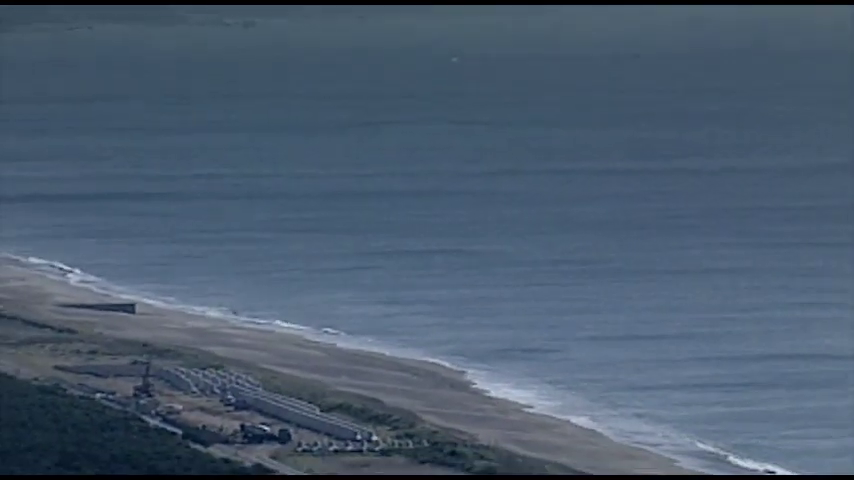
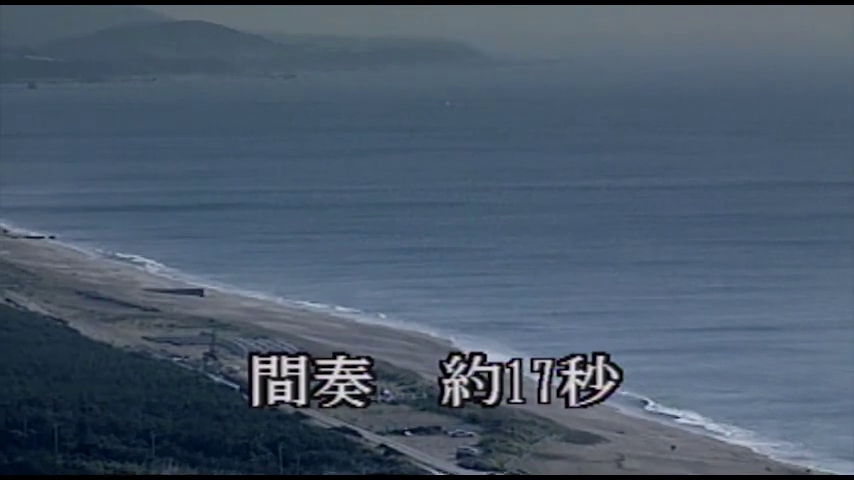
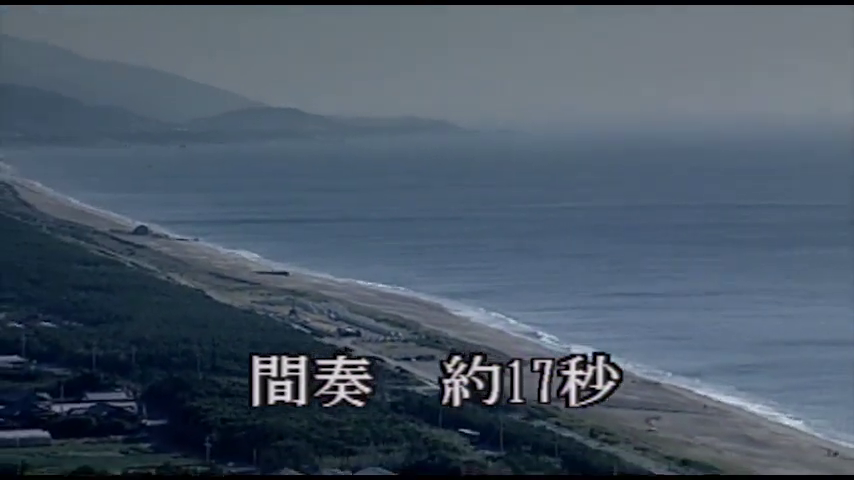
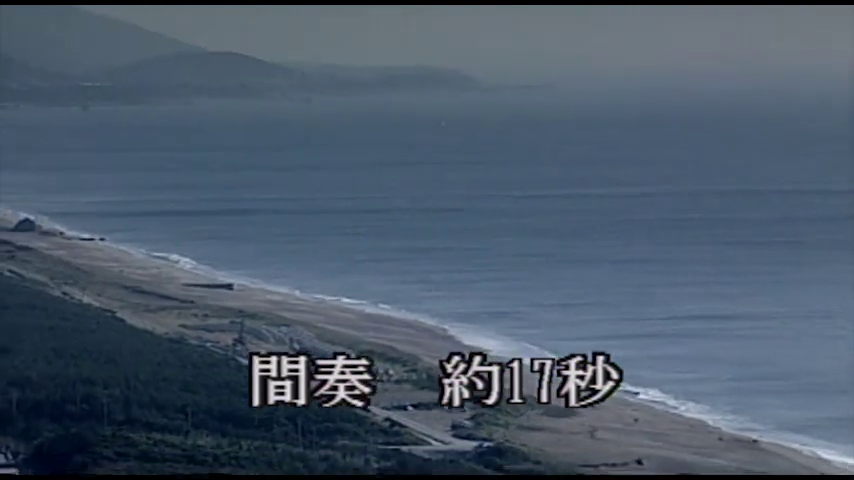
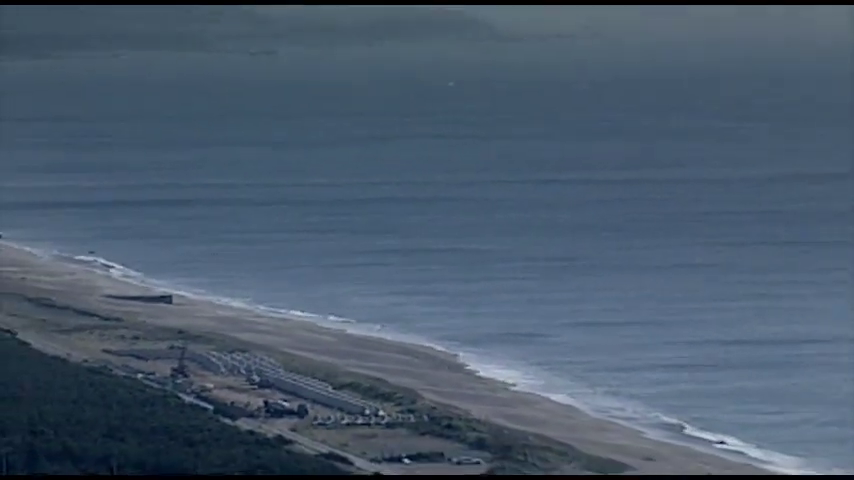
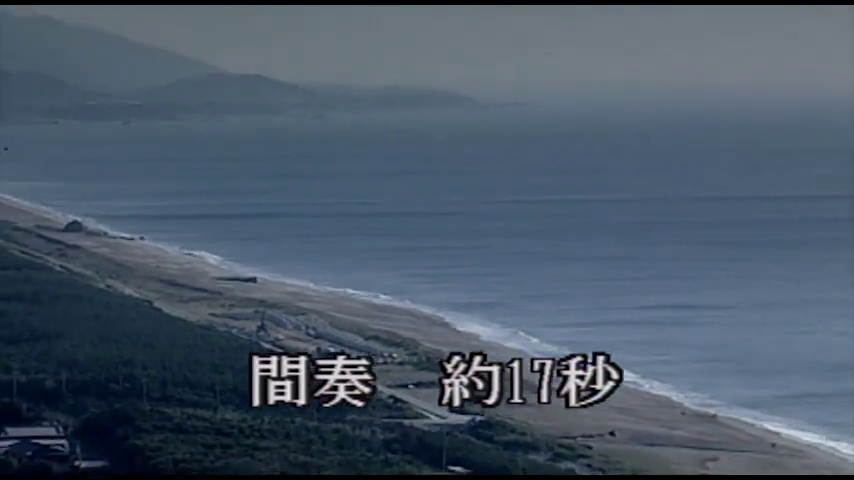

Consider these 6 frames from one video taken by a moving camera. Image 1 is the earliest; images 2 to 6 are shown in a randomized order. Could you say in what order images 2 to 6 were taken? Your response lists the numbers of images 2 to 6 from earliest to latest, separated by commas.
5, 2, 4, 6, 3
